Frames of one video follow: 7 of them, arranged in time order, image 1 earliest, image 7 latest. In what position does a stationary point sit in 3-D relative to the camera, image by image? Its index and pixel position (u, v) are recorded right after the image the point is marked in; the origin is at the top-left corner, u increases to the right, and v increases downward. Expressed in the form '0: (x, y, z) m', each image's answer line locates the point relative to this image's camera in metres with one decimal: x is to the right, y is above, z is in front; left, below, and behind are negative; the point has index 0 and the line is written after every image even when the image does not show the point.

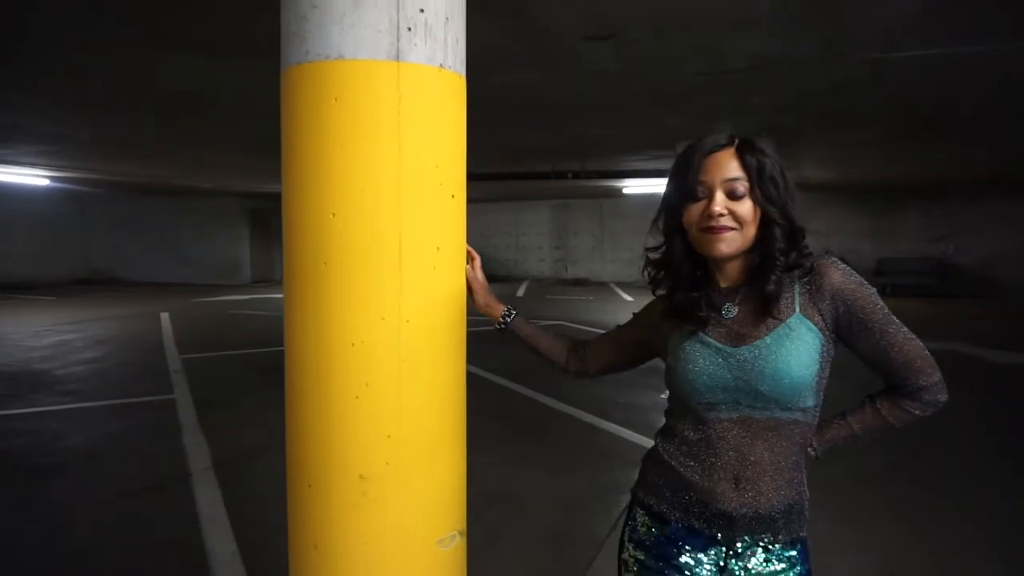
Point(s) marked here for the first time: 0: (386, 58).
0: (-0.3, +0.5, +1.4) m
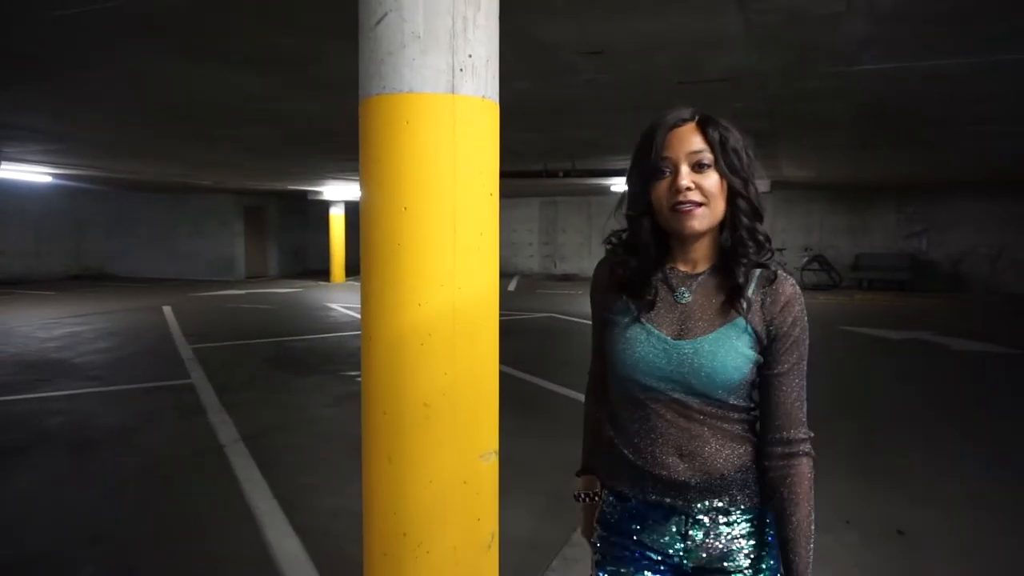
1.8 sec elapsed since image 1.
0: (-0.2, +0.5, +1.8) m
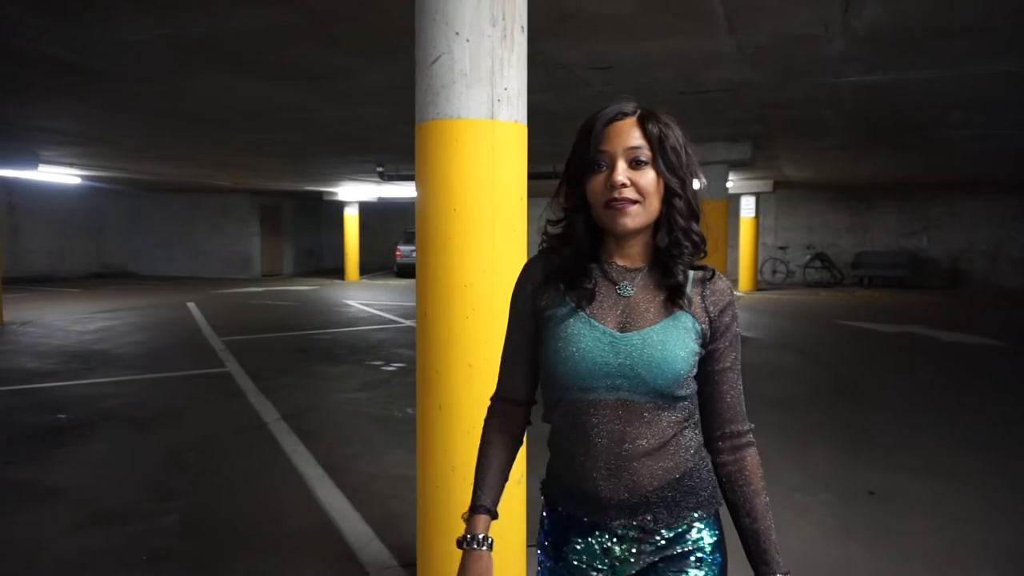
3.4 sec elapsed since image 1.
0: (-0.1, +0.6, +2.3) m
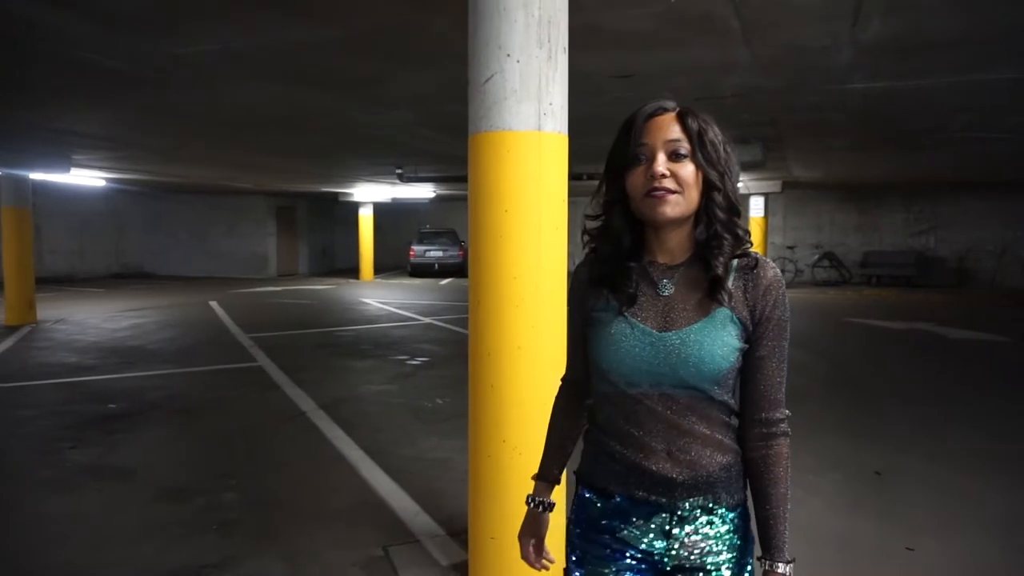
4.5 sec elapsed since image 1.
0: (+0.1, +0.6, +2.6) m
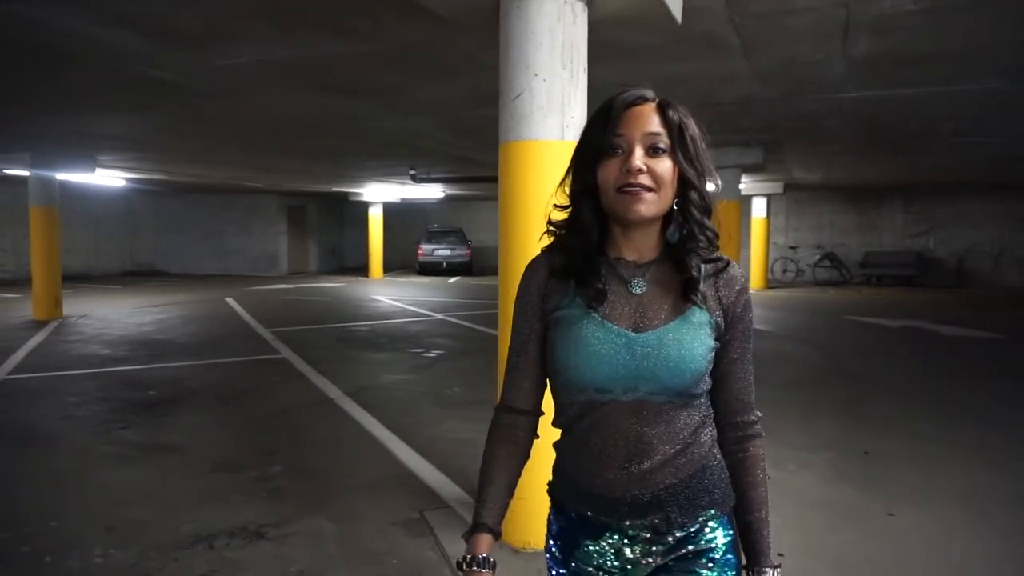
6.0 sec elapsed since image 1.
0: (+0.2, +0.7, +3.0) m
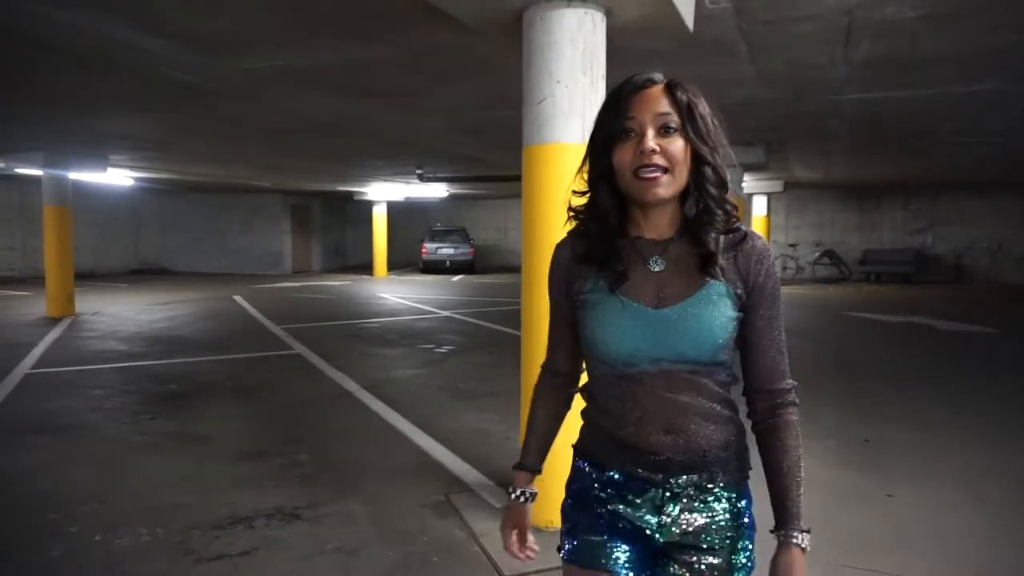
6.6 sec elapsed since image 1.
0: (+0.3, +0.7, +3.1) m
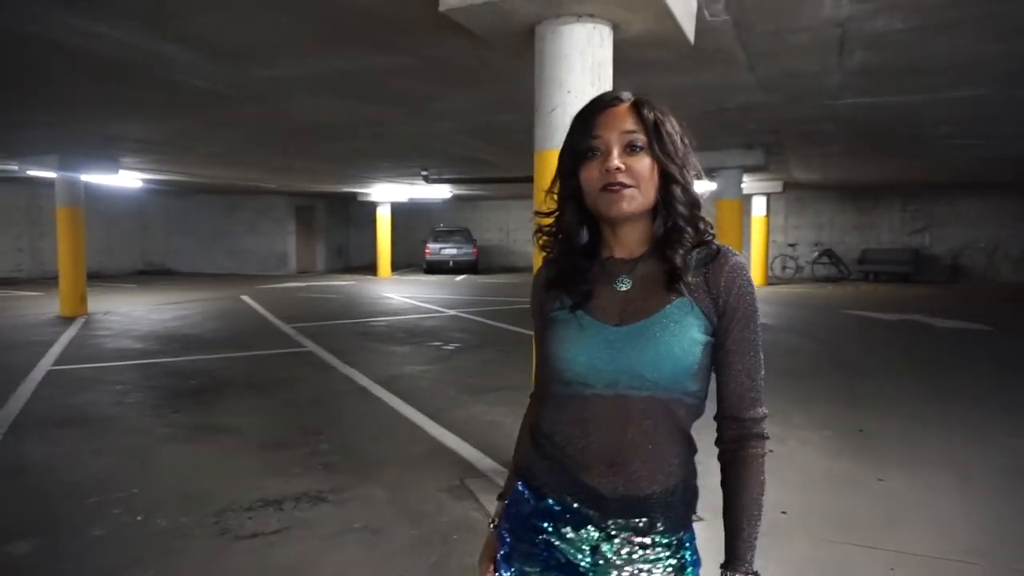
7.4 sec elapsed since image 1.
0: (+0.4, +0.7, +3.4) m
